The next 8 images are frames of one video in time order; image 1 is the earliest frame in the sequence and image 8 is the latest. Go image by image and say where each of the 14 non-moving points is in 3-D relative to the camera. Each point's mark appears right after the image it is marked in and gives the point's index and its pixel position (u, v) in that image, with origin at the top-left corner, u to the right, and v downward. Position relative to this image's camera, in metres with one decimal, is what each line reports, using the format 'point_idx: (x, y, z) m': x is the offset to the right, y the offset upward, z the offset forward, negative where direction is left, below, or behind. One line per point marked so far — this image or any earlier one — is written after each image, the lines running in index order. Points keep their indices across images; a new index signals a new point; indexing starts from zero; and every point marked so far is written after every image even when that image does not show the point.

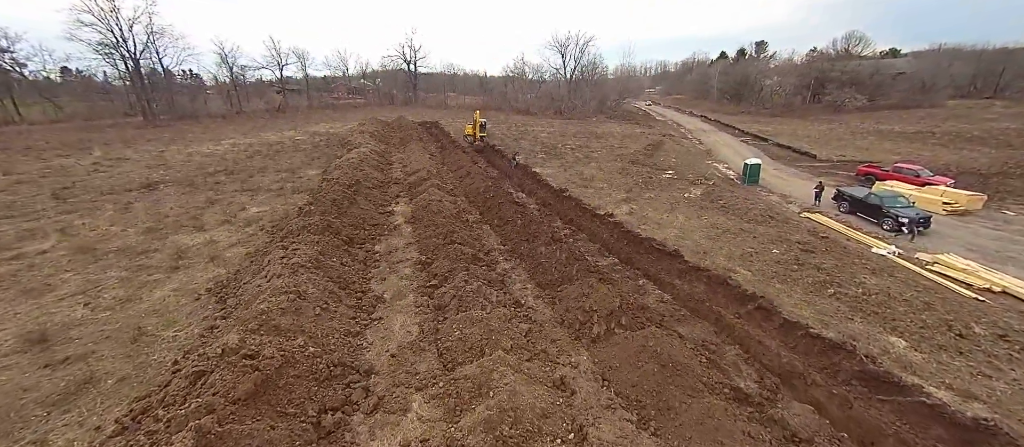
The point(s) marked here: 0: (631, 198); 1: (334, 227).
0: (+4.5, +0.9, +14.5) m
1: (-4.3, -0.1, +9.1) m
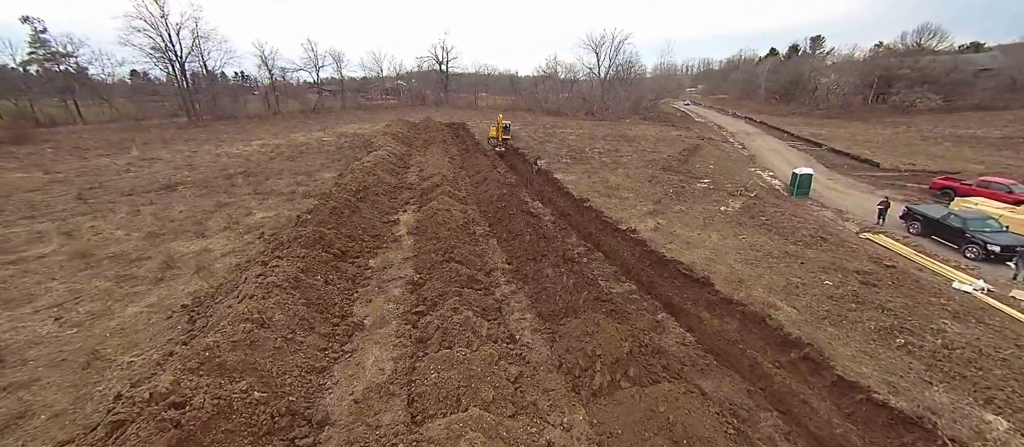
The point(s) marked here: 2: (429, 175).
0: (+5.0, +0.4, +13.2) m
1: (-4.2, -0.3, +8.6) m
2: (-3.6, +2.1, +16.4) m
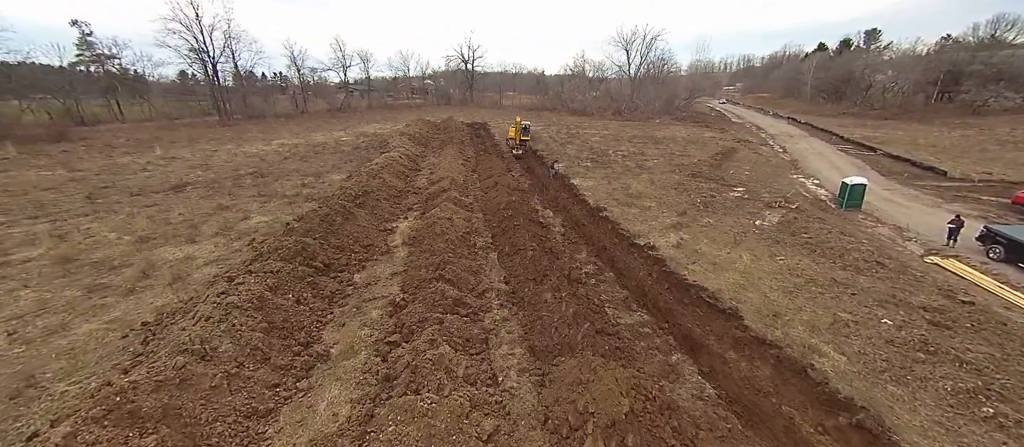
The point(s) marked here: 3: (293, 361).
0: (+5.3, -0.1, +11.8) m
1: (-4.2, -0.5, +8.0) m
2: (-3.0, +1.9, +15.7) m
3: (-3.1, -2.0, +5.4) m
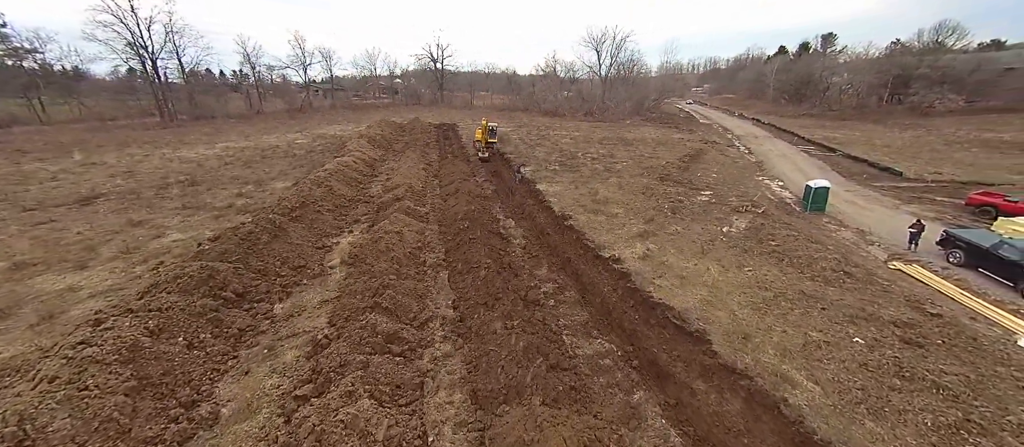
0: (+4.1, -0.3, +11.3) m
1: (-5.2, -1.0, +6.8) m
2: (-4.5, +1.5, +14.6) m
3: (-3.9, -2.4, +4.4) m
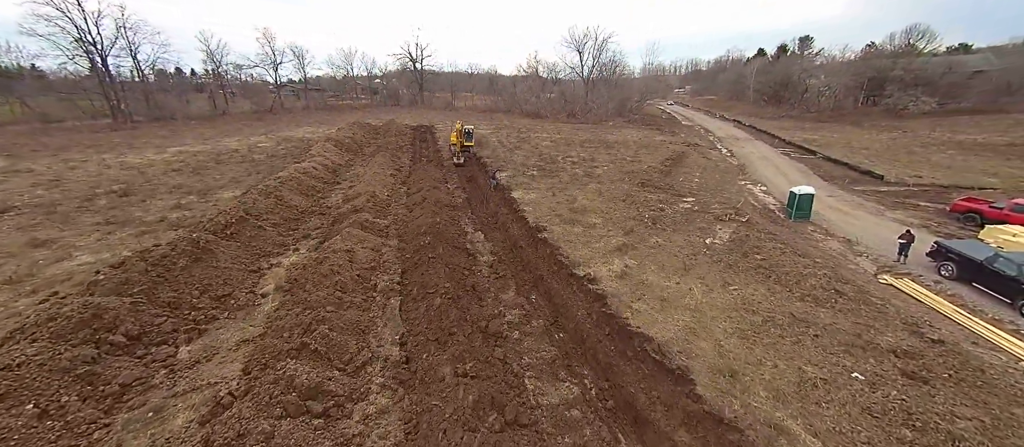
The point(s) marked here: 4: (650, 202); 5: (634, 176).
0: (+3.2, -0.7, +10.4) m
1: (-5.9, -1.4, +5.6) m
2: (-5.5, +1.1, +13.4) m
3: (-4.5, -2.8, +3.2) m
4: (+5.1, +0.8, +14.2) m
5: (+5.9, +2.3, +18.3) m
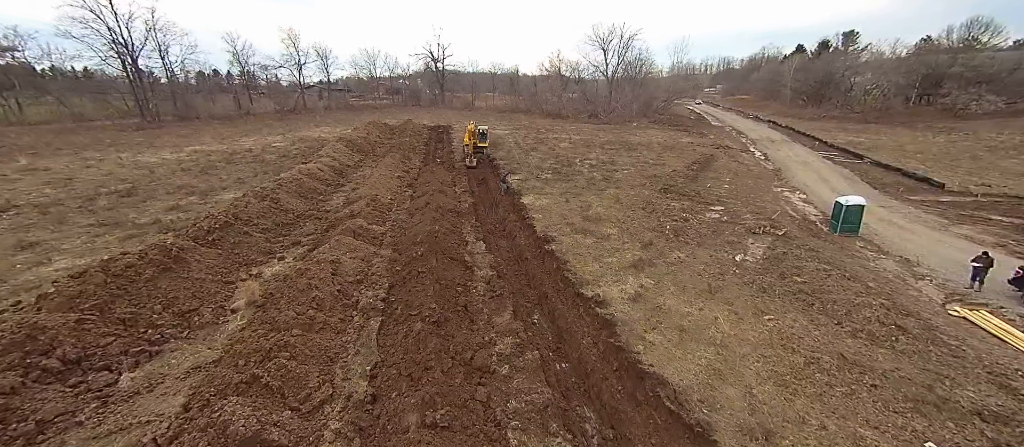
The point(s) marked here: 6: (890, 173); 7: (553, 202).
0: (+3.3, -1.0, +9.3) m
1: (-6.1, -1.5, +5.1) m
2: (-5.2, +0.9, +12.8) m
3: (-4.9, -2.9, +2.6) m
4: (+5.5, +0.4, +12.9) m
5: (+6.5, +1.9, +17.0) m
6: (+18.9, +2.5, +18.9) m
7: (+1.5, +0.9, +14.2) m
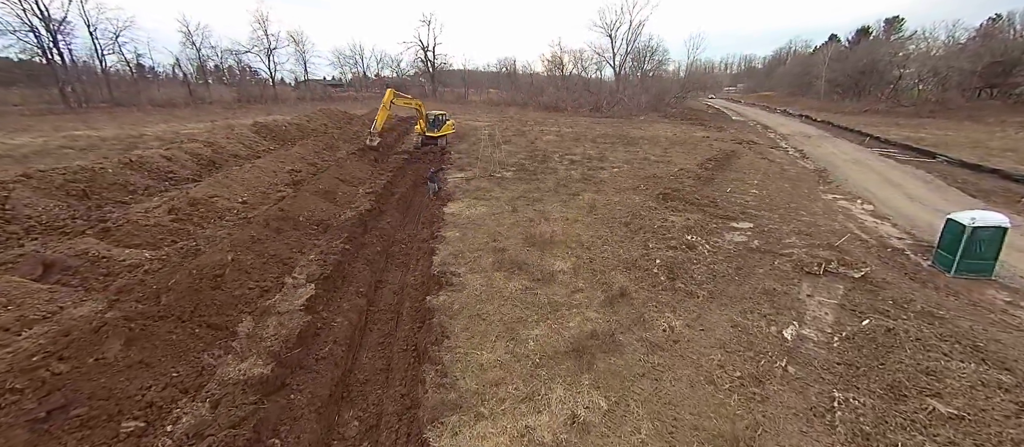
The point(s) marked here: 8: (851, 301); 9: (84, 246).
0: (+1.0, -1.5, +4.5) m
1: (-8.5, -1.8, +0.6) m
2: (-7.3, +0.6, +8.3) m
3: (-7.4, -3.2, -1.9) m
4: (+3.4, -0.1, +8.1) m
5: (+4.6, +1.3, +12.1) m
6: (+17.0, +1.7, +13.6) m
7: (-0.5, +0.4, +9.4) m
8: (+5.1, -1.1, +5.7) m
9: (-6.5, -0.4, +5.8) m
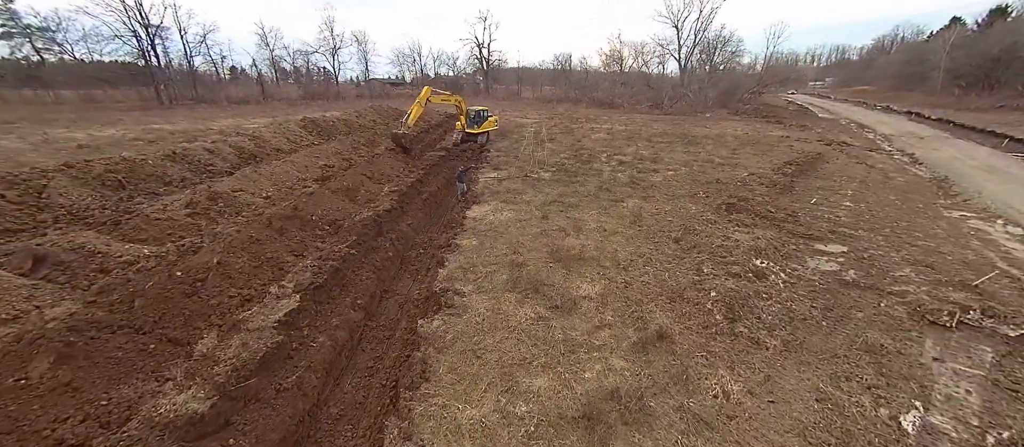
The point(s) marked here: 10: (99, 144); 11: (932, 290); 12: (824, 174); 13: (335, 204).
0: (+0.9, -1.7, +3.3) m
1: (-9.1, -1.6, +0.8) m
2: (-6.7, +0.7, +8.2) m
3: (-8.4, -3.1, -1.9) m
4: (+3.8, -0.4, +6.5) m
5: (+5.6, +0.9, +10.3) m
6: (+18.2, +0.7, +10.1) m
7: (+0.2, +0.2, +8.4) m
8: (+5.2, -1.5, +3.9) m
9: (-6.3, -0.3, +5.6) m
10: (-13.5, +2.5, +12.5) m
11: (+6.1, -0.9, +5.5) m
12: (+10.0, +1.6, +12.2) m
13: (-3.8, +0.5, +8.3) m
